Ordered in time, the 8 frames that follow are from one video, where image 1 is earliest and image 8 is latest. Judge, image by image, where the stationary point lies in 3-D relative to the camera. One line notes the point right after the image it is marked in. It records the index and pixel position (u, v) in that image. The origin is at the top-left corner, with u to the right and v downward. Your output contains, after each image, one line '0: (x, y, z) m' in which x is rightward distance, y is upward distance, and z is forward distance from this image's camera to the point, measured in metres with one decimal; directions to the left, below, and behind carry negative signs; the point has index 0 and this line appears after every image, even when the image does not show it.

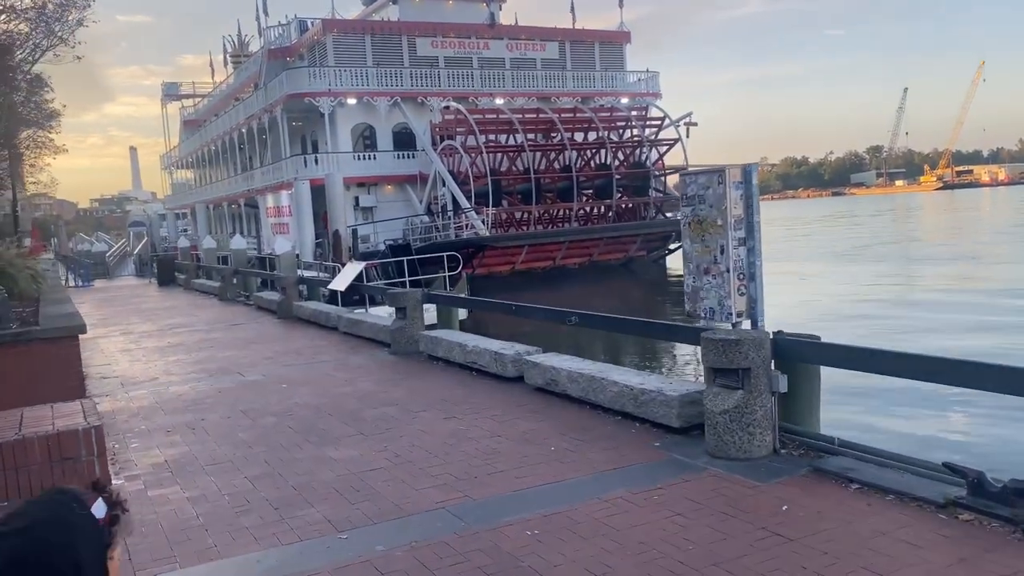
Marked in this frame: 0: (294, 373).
0: (-2.2, -0.9, +8.6) m
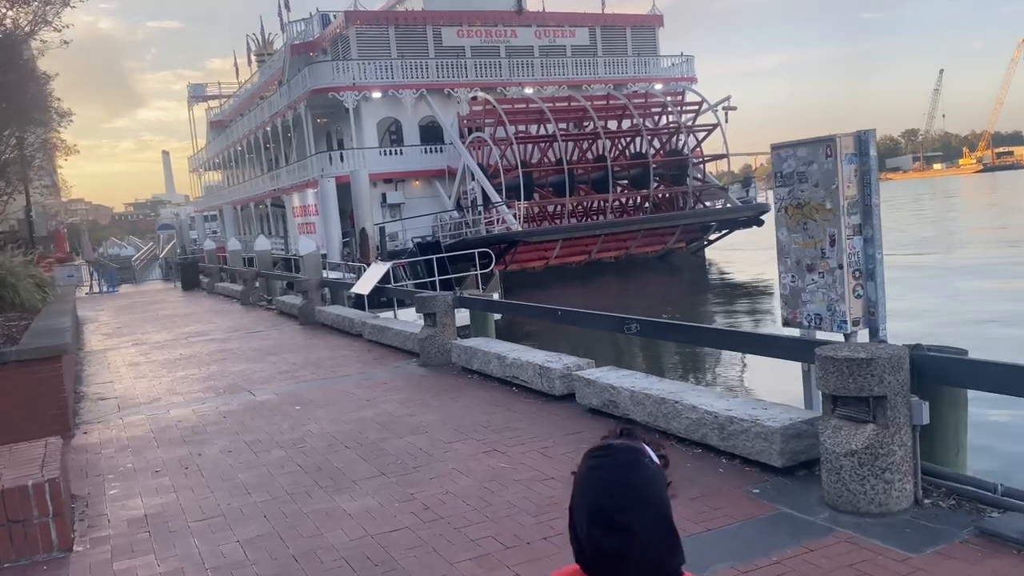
0: (-1.8, -0.9, +7.6) m
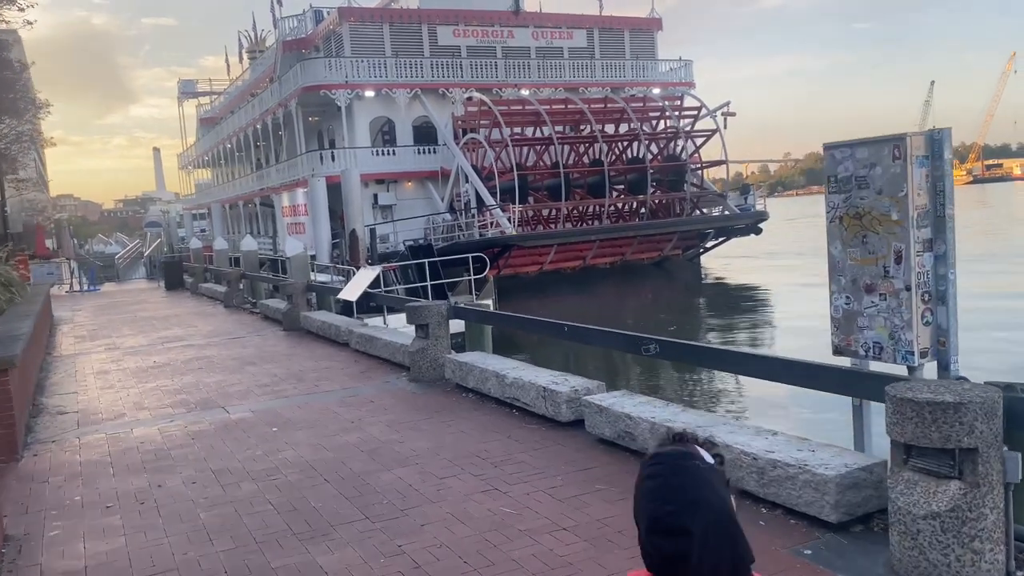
0: (-1.8, -1.0, +6.9) m
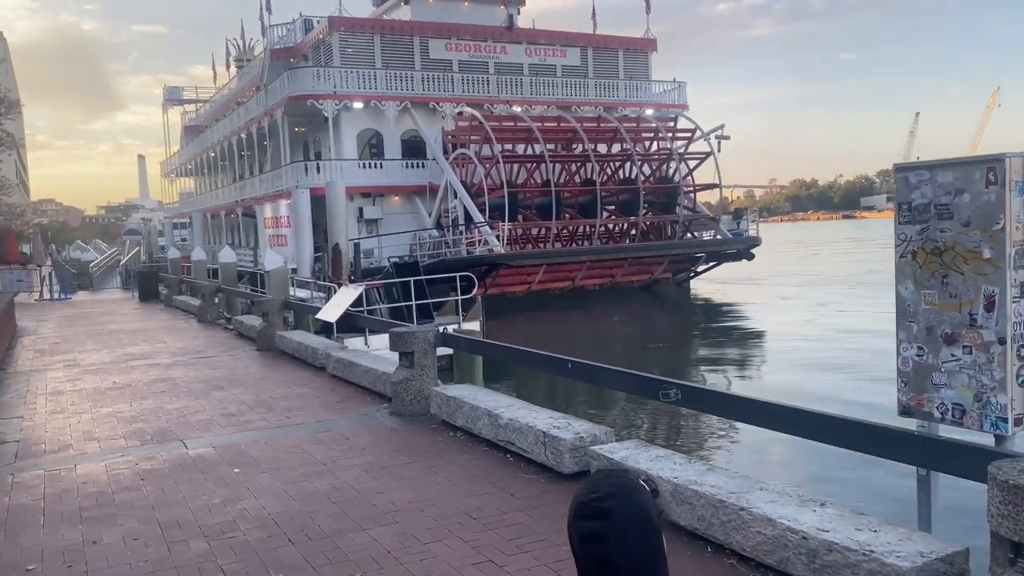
0: (-1.9, -1.2, +6.2) m
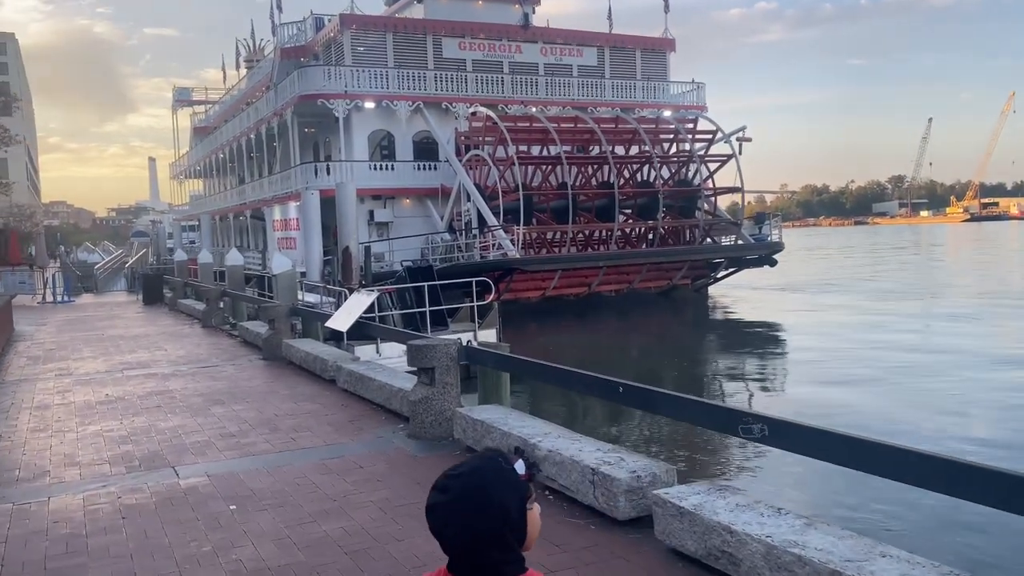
0: (-1.7, -1.2, +5.4) m
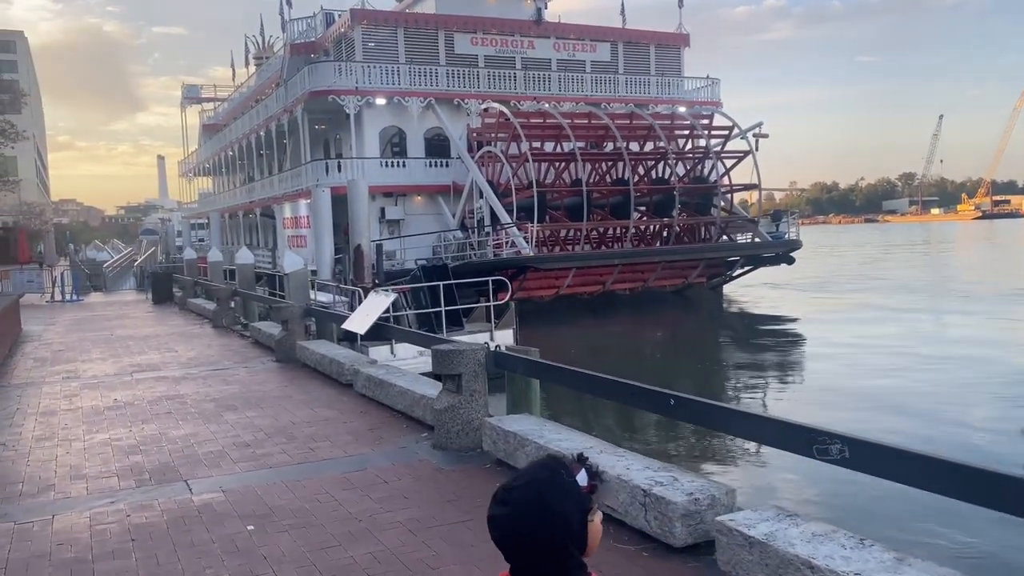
0: (-1.4, -1.2, +5.1) m
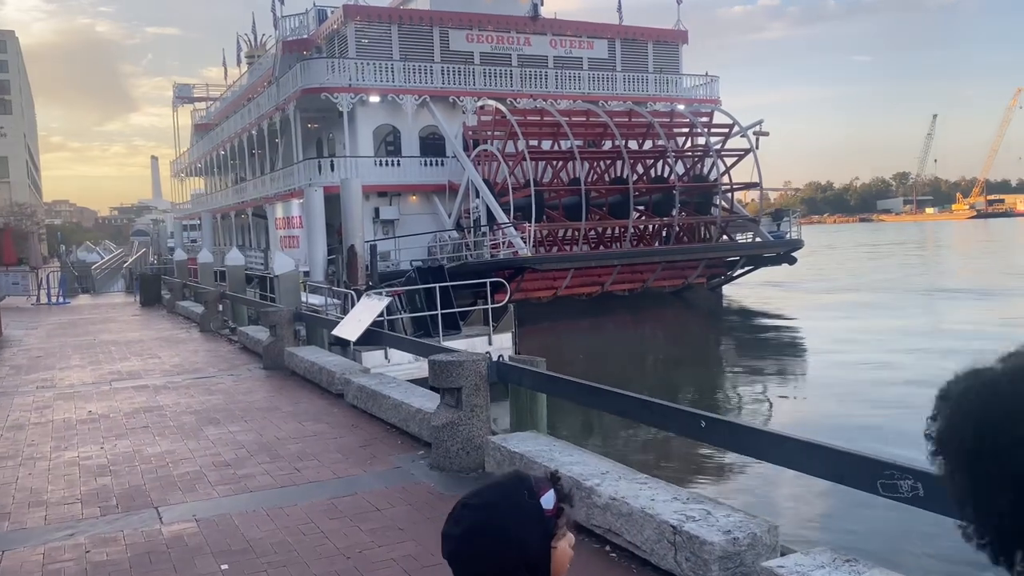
0: (-1.4, -1.3, +4.6) m
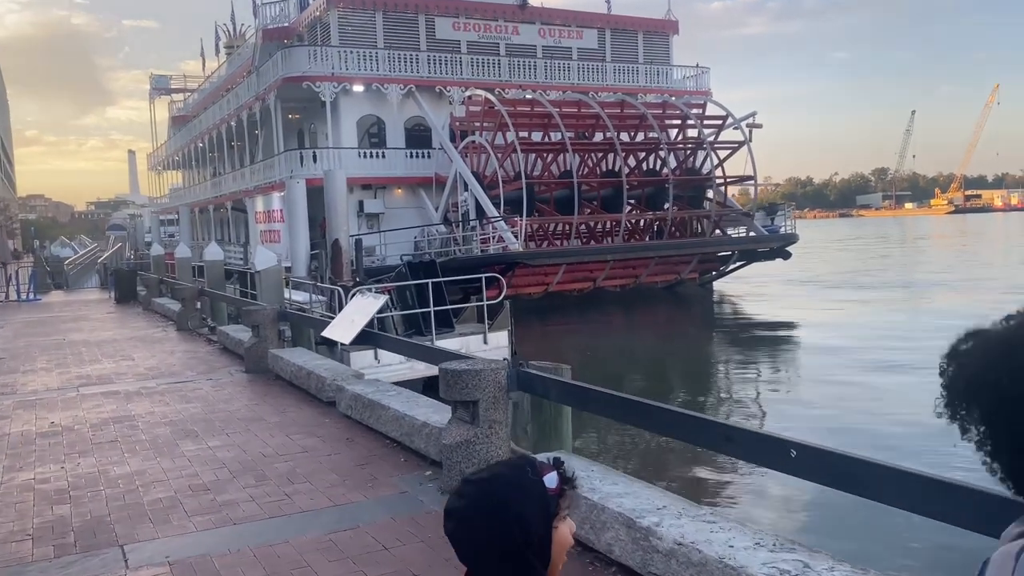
0: (-1.3, -1.2, +3.8) m
